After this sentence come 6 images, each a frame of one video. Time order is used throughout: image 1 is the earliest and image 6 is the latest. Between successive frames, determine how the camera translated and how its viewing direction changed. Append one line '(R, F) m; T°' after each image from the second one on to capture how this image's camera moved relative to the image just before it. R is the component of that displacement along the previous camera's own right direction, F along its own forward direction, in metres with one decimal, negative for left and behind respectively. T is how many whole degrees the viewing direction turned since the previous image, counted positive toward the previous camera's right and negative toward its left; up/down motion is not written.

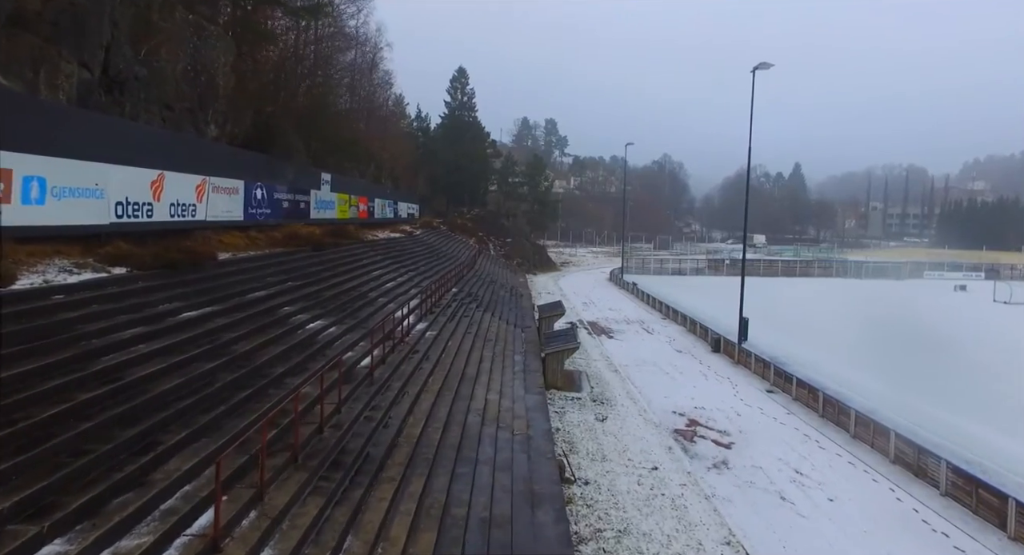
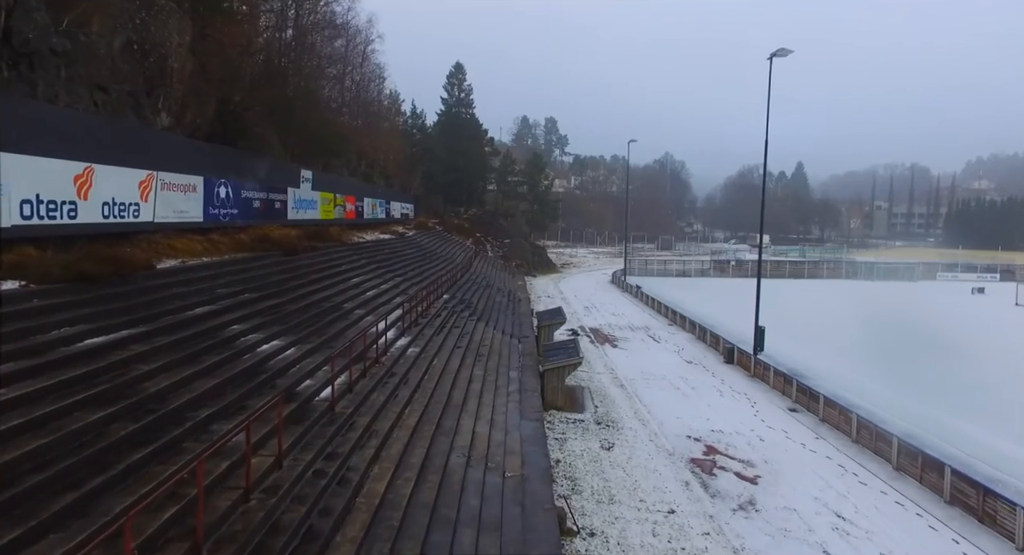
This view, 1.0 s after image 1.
(+0.2, +1.9) m; 0°
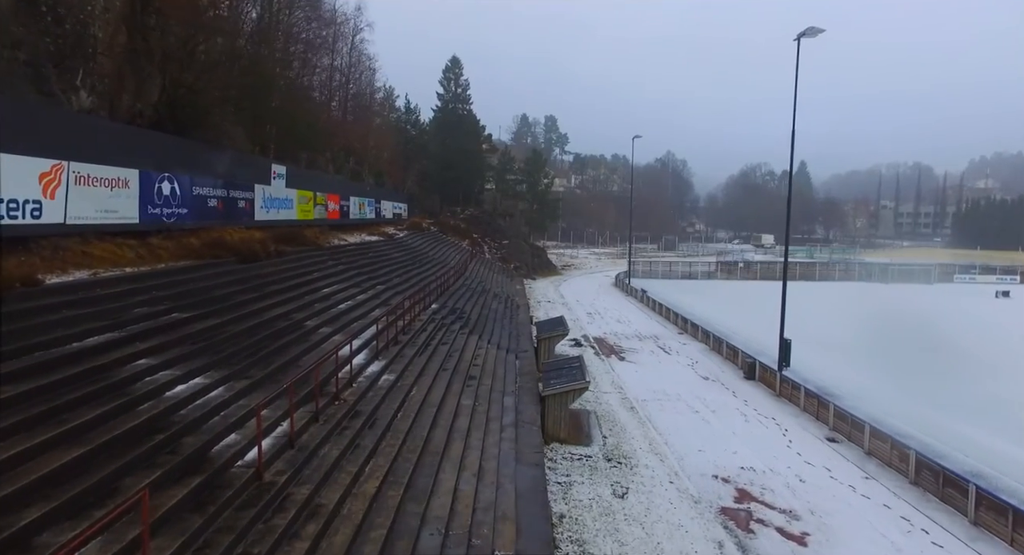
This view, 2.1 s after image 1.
(+0.1, +2.4) m; 0°
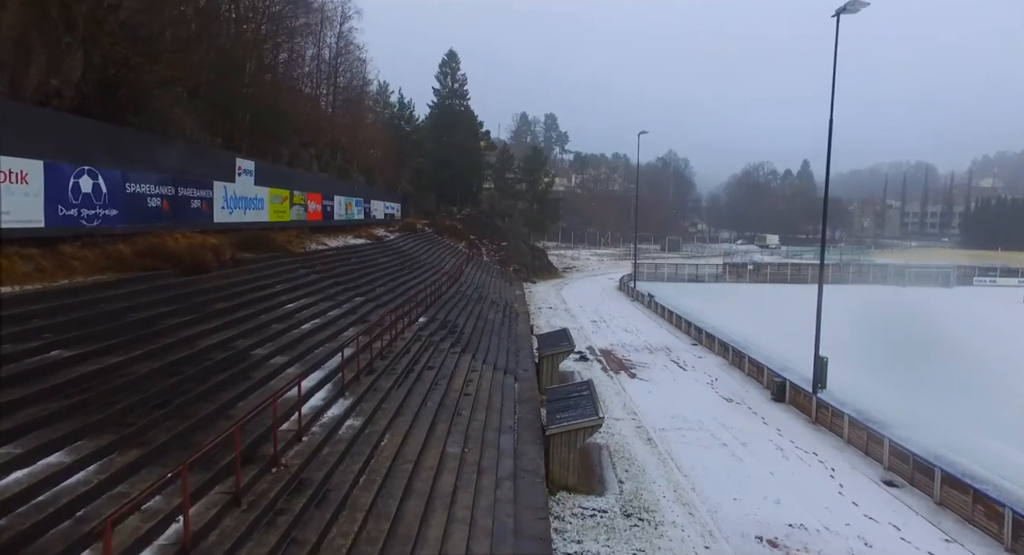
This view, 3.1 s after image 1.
(0.0, +2.4) m; 0°
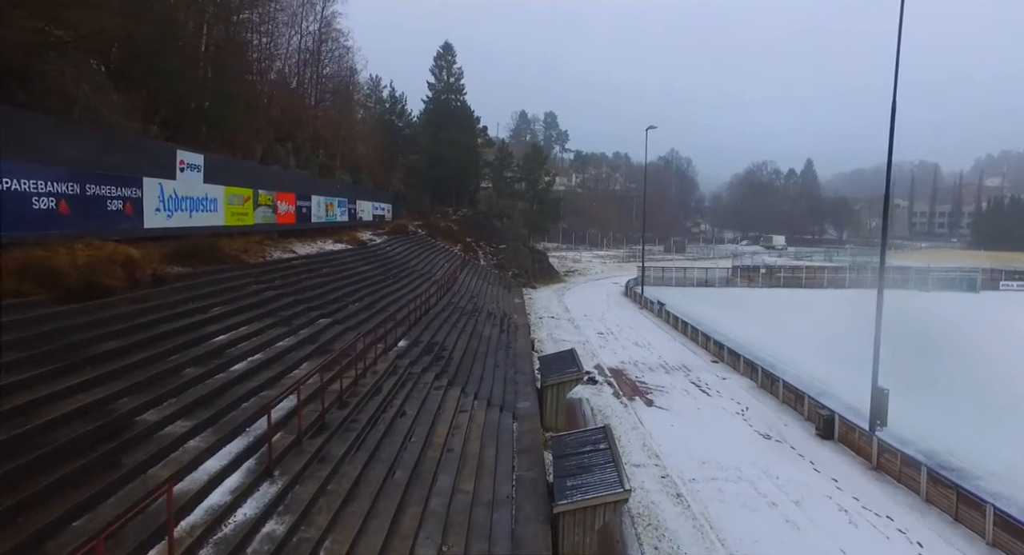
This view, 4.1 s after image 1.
(0.0, +2.9) m; 0°
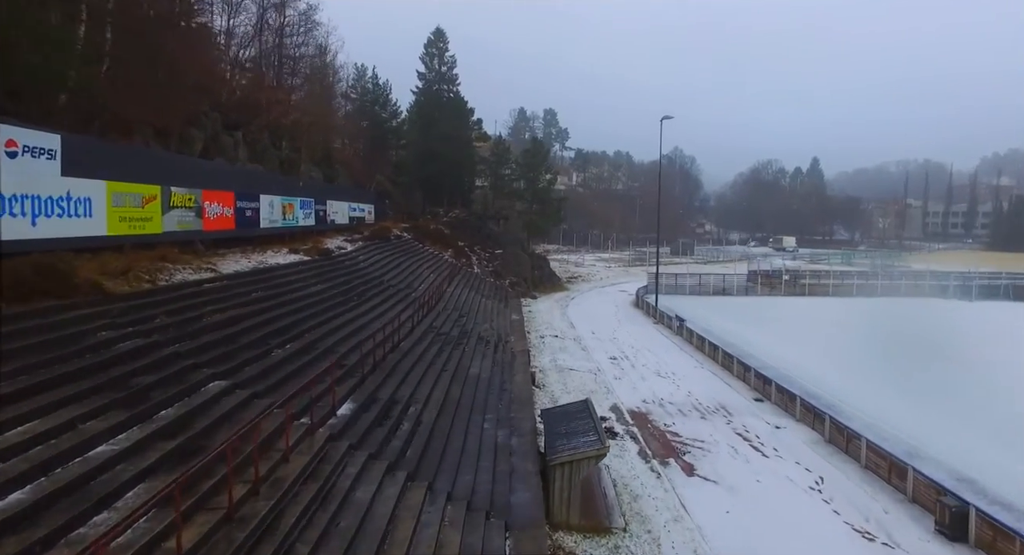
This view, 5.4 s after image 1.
(+0.1, +4.7) m; 0°
